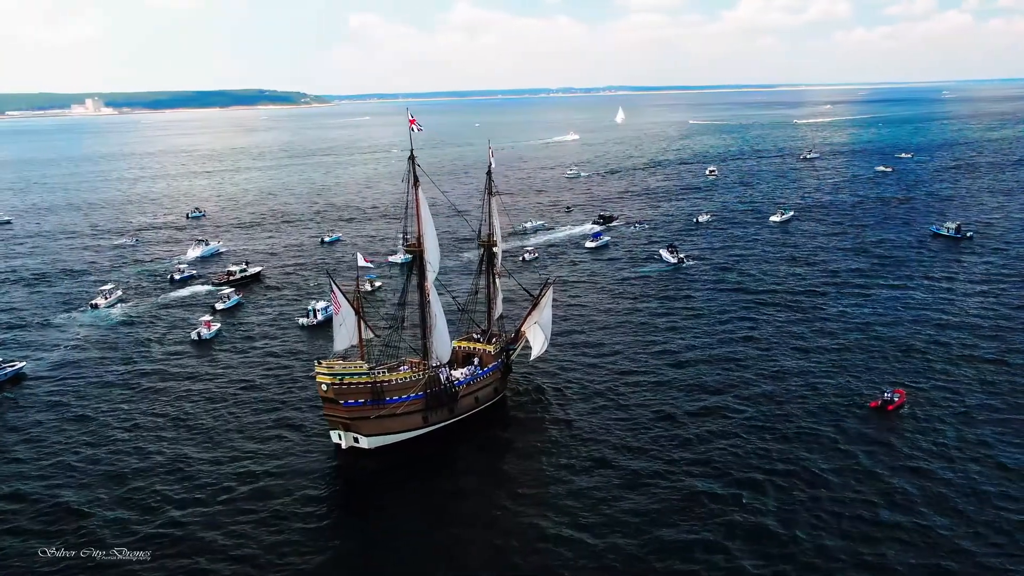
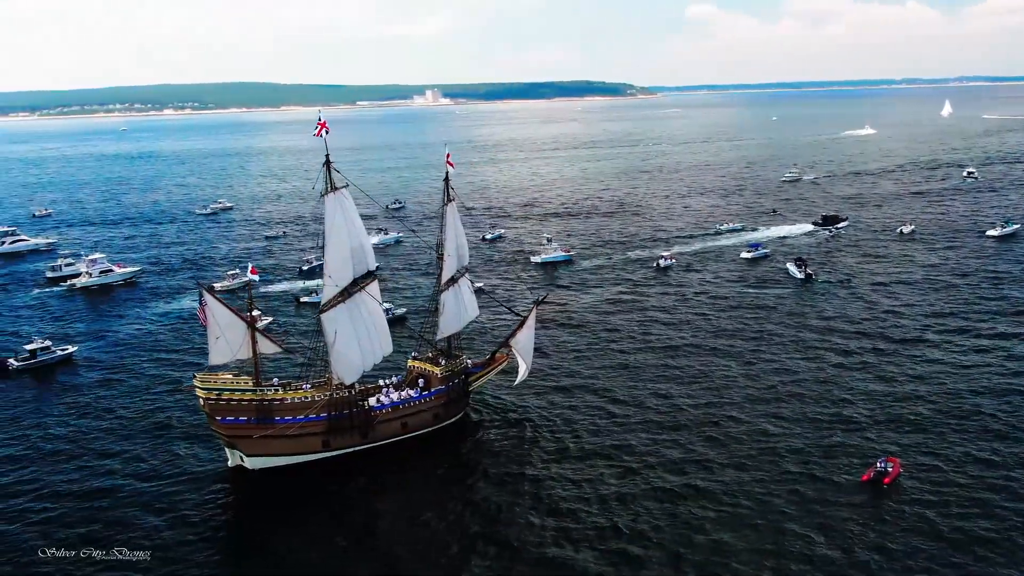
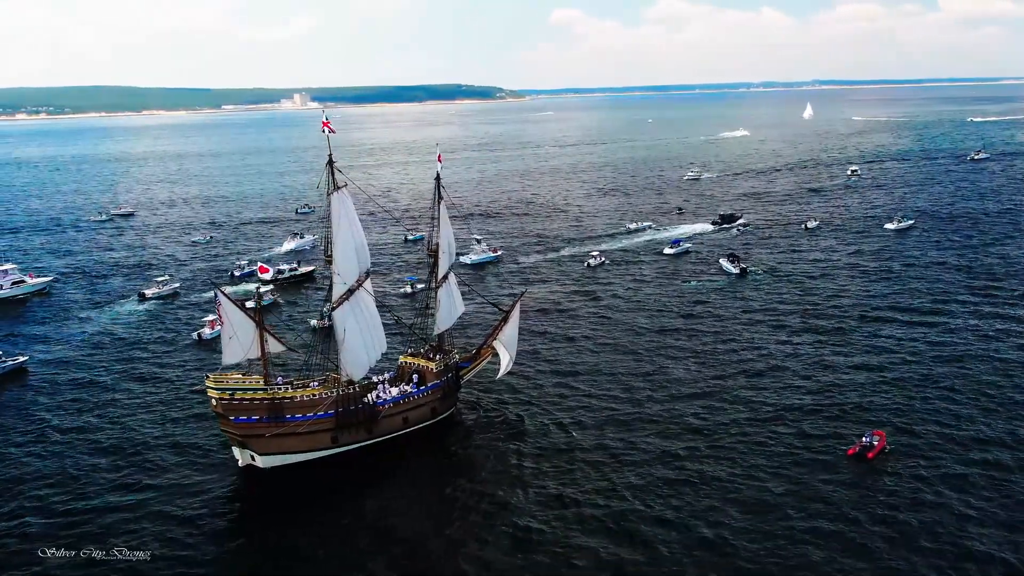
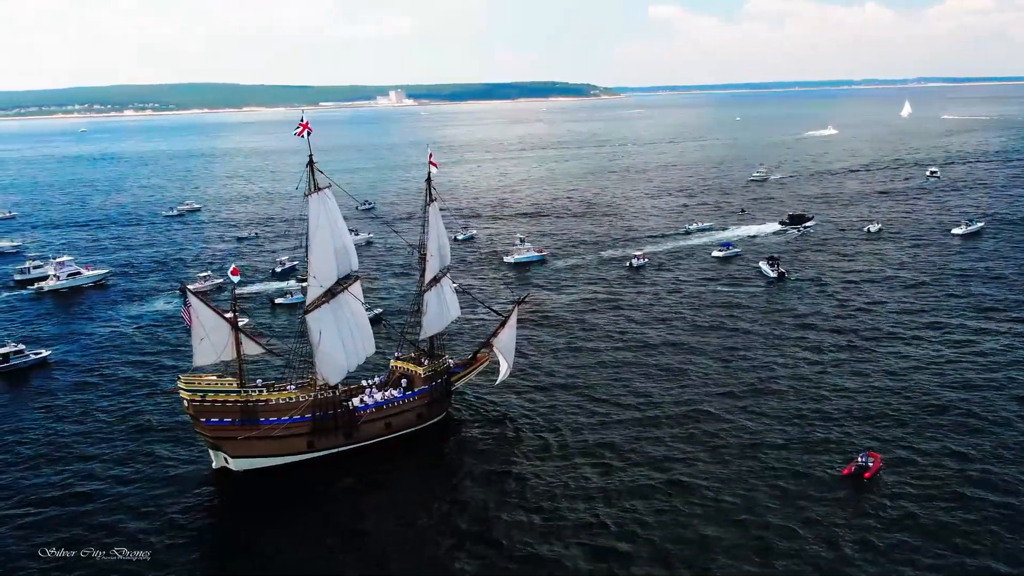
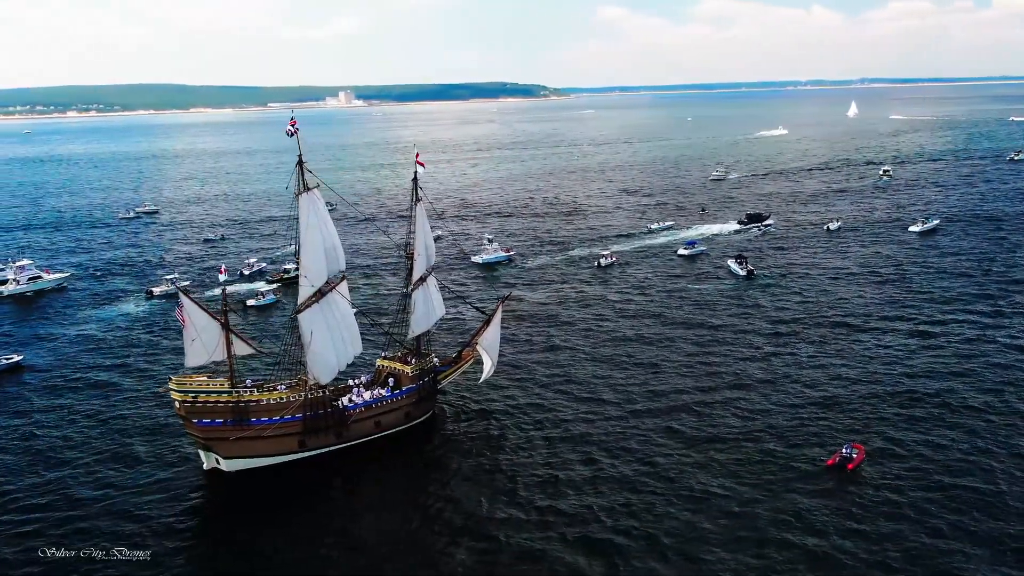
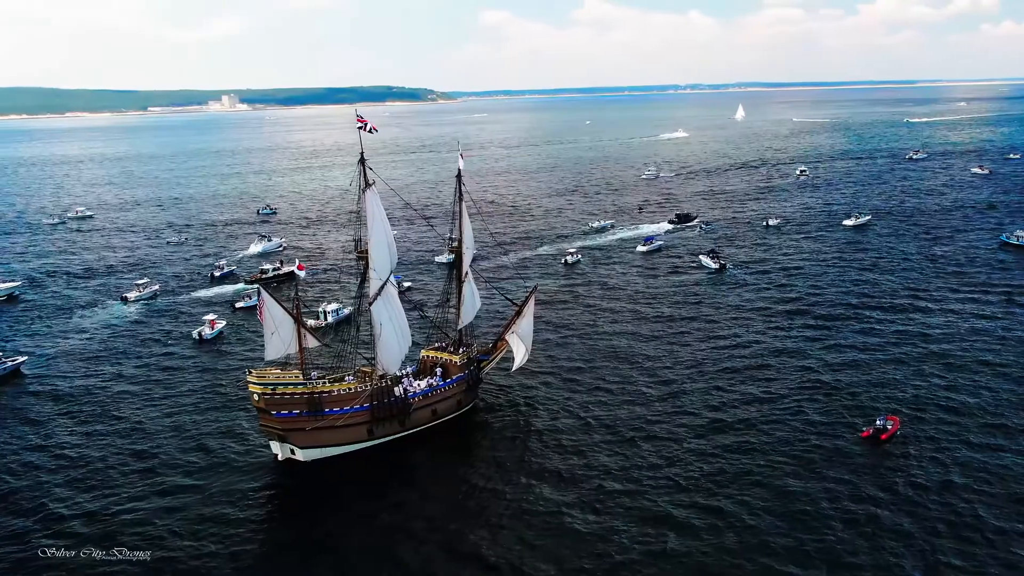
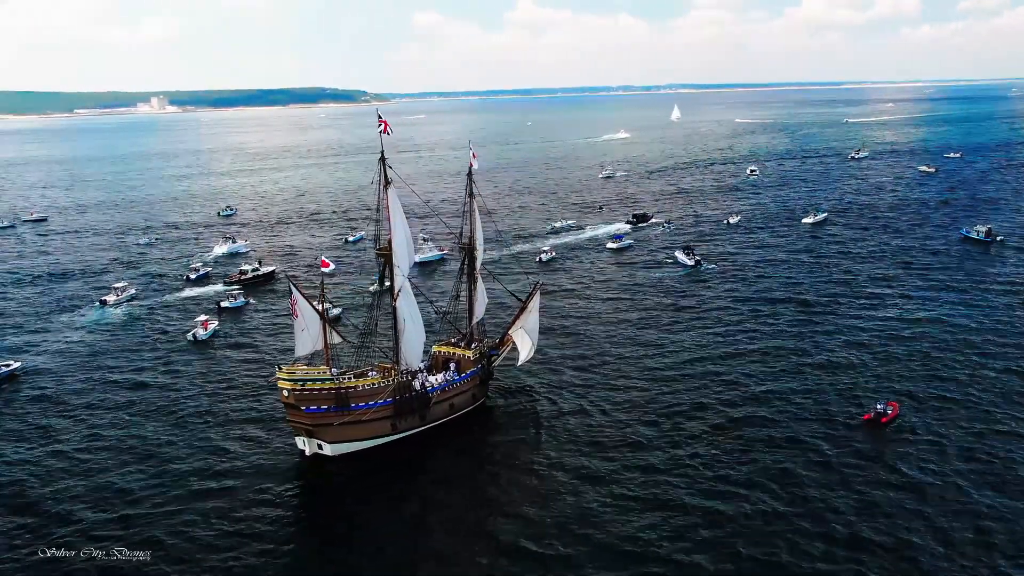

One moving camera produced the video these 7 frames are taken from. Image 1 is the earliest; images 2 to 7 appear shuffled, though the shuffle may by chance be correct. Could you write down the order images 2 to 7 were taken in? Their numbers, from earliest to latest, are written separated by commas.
7, 6, 3, 5, 4, 2
